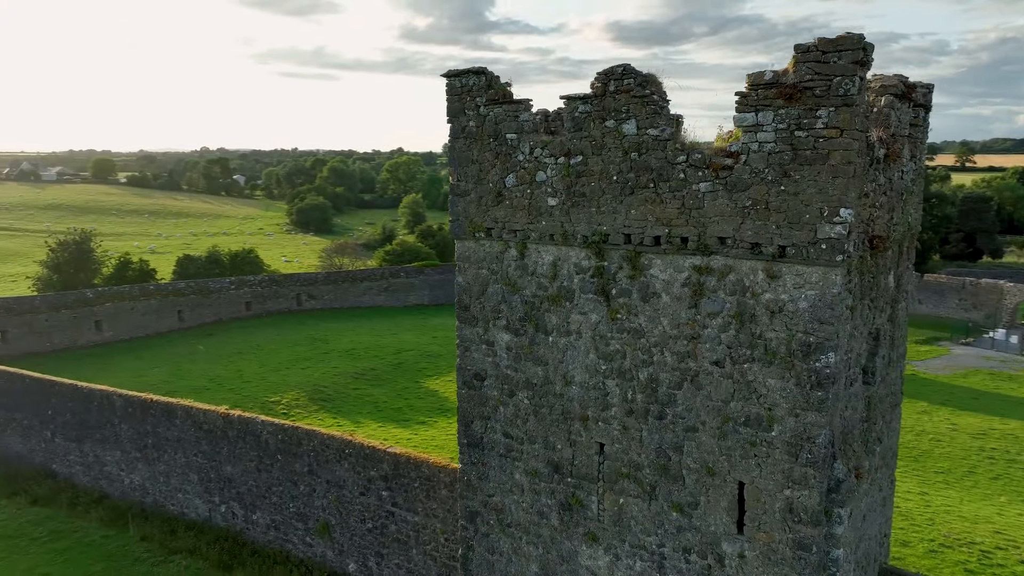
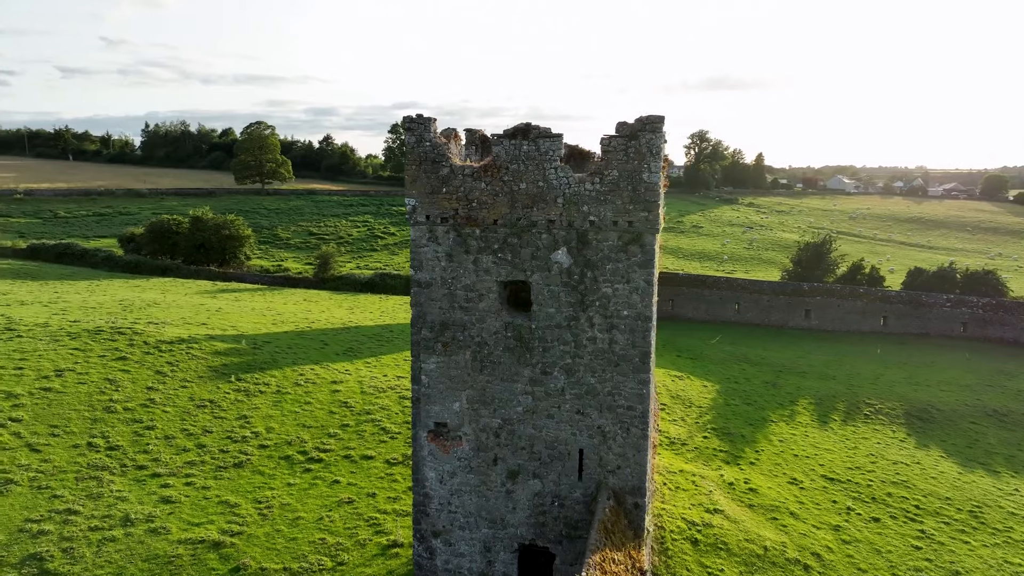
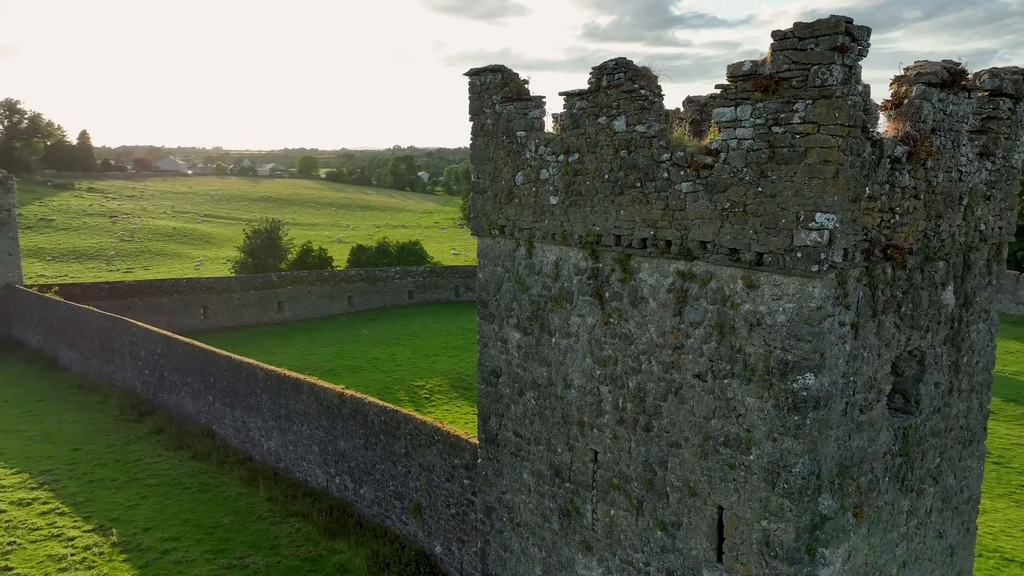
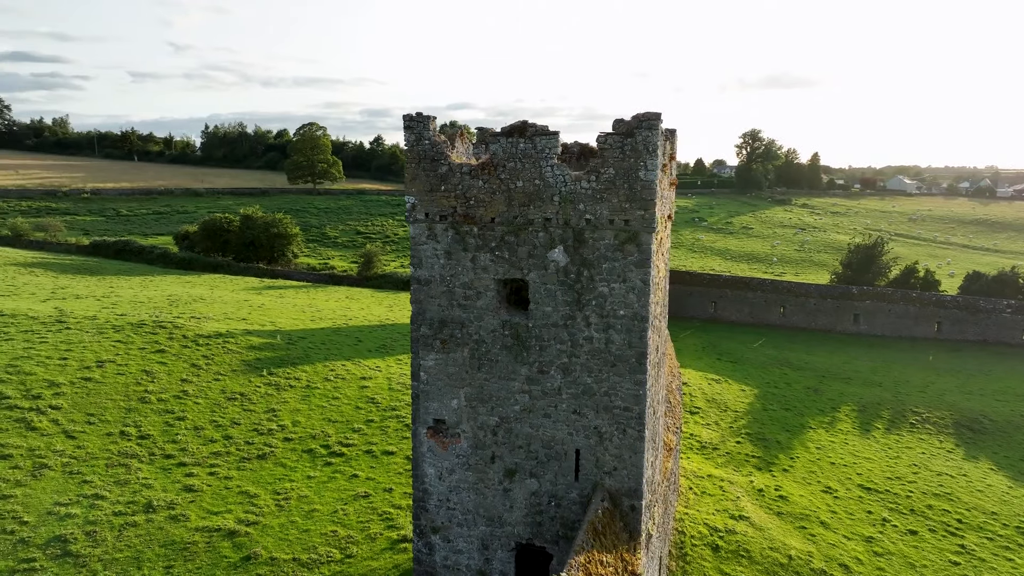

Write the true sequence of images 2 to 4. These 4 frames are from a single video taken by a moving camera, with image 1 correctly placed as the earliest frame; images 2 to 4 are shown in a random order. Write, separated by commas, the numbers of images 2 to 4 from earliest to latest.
3, 2, 4
